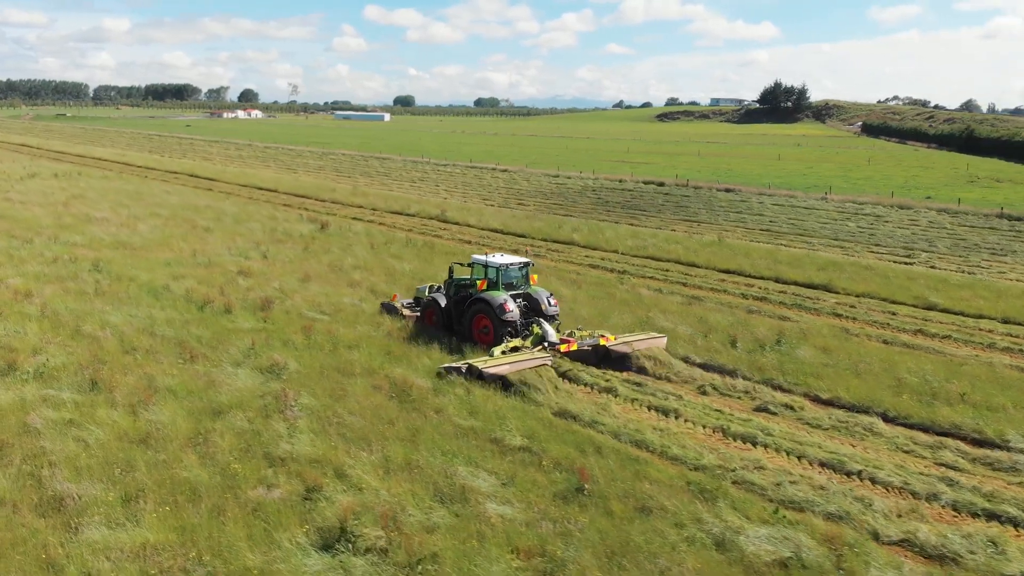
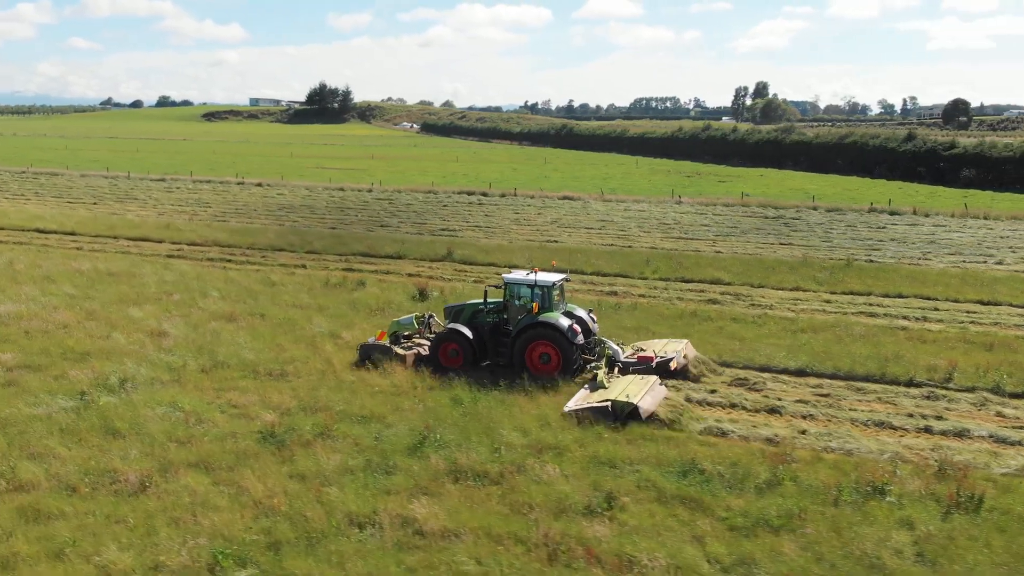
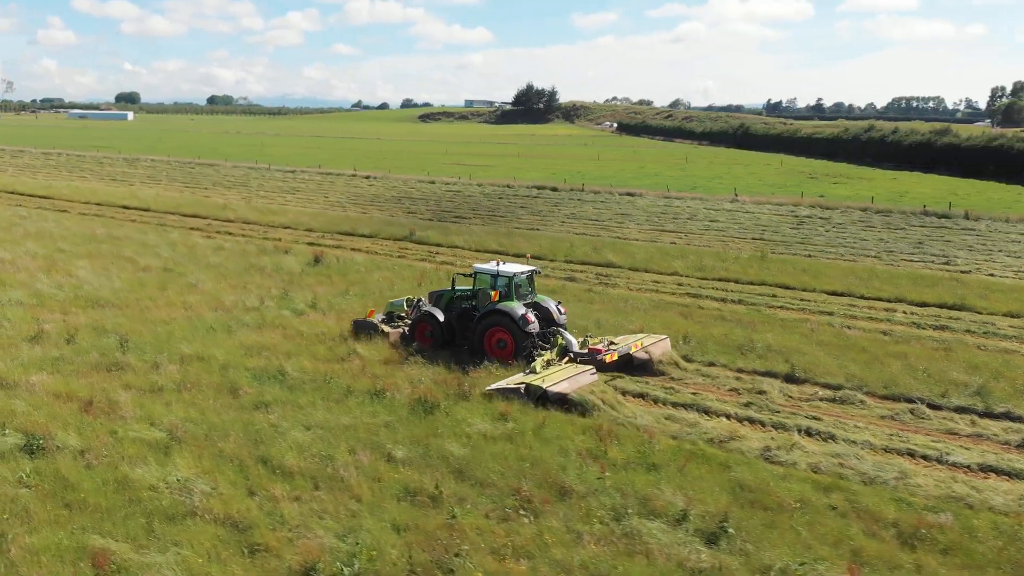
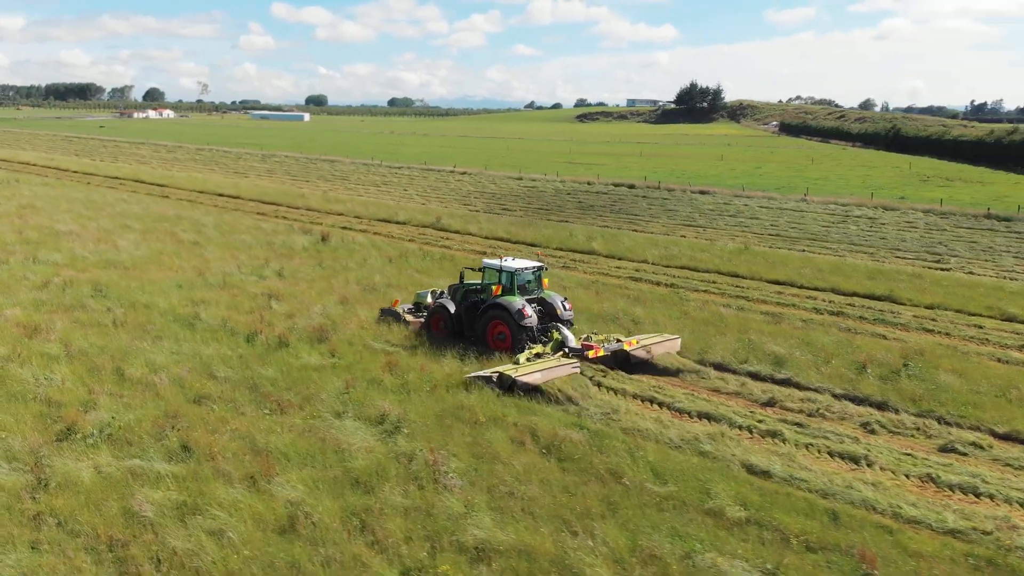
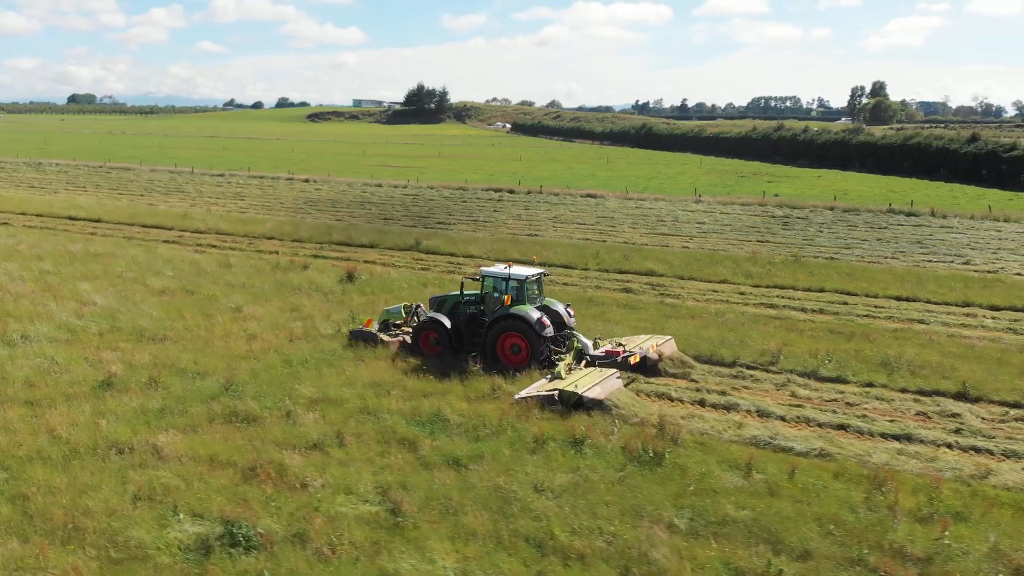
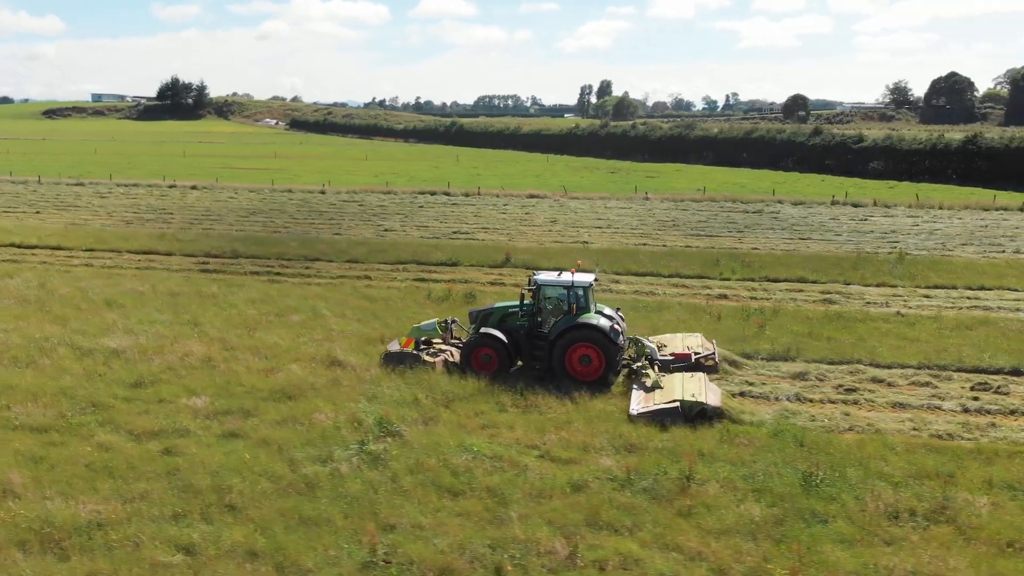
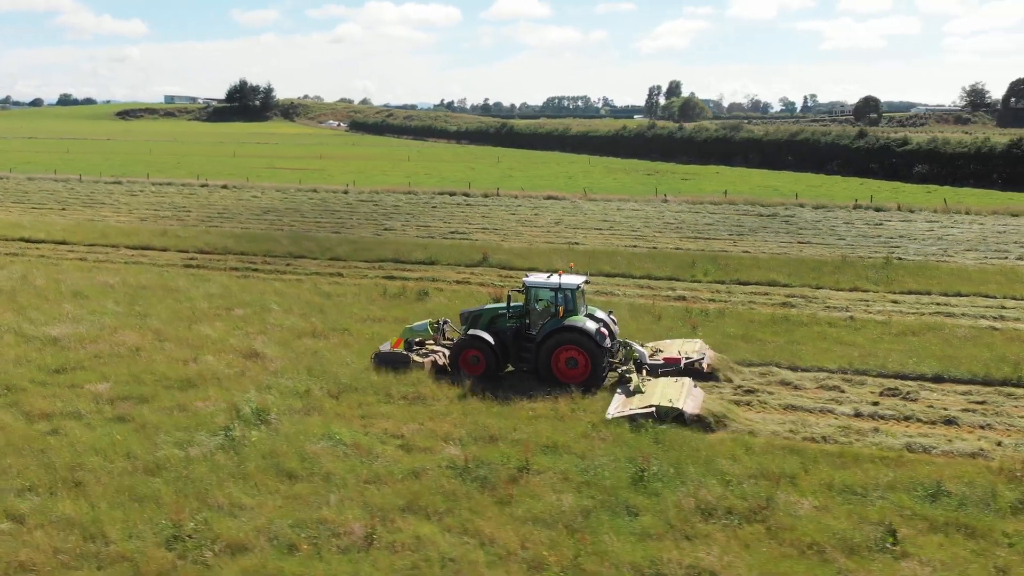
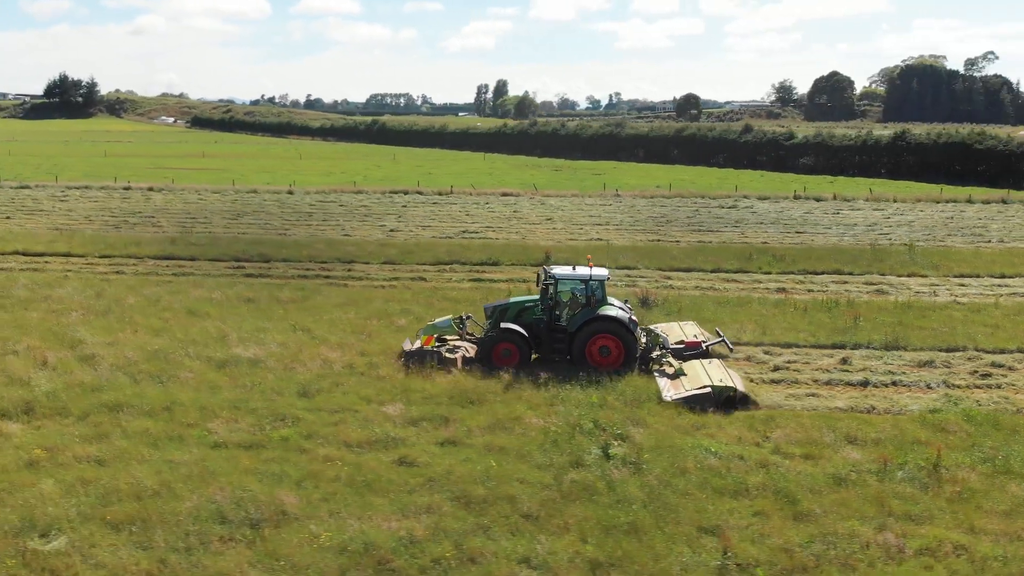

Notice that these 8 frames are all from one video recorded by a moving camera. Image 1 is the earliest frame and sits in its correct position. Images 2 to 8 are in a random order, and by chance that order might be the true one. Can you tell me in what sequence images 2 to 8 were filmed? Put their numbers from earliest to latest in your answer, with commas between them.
4, 3, 5, 2, 7, 6, 8
